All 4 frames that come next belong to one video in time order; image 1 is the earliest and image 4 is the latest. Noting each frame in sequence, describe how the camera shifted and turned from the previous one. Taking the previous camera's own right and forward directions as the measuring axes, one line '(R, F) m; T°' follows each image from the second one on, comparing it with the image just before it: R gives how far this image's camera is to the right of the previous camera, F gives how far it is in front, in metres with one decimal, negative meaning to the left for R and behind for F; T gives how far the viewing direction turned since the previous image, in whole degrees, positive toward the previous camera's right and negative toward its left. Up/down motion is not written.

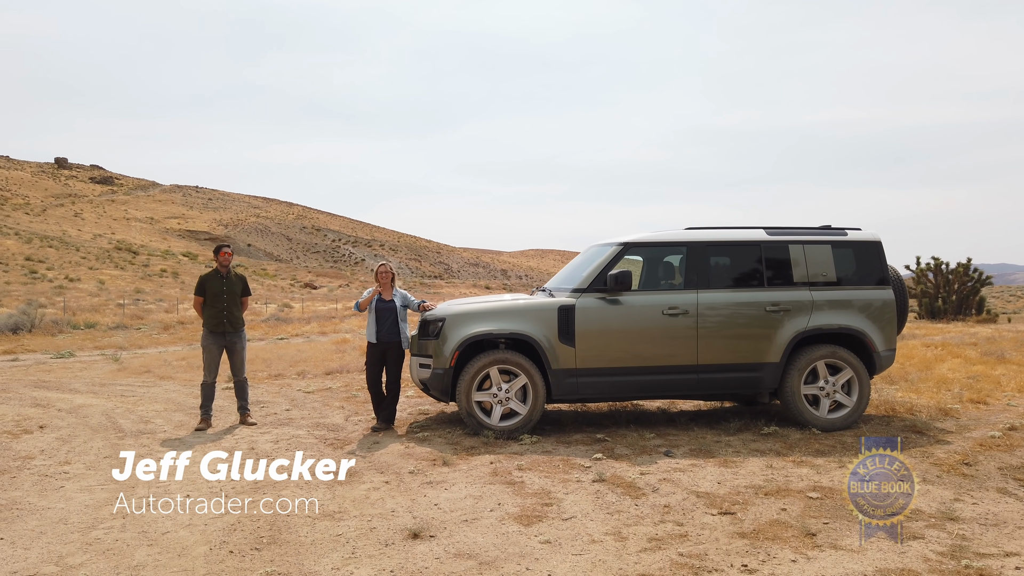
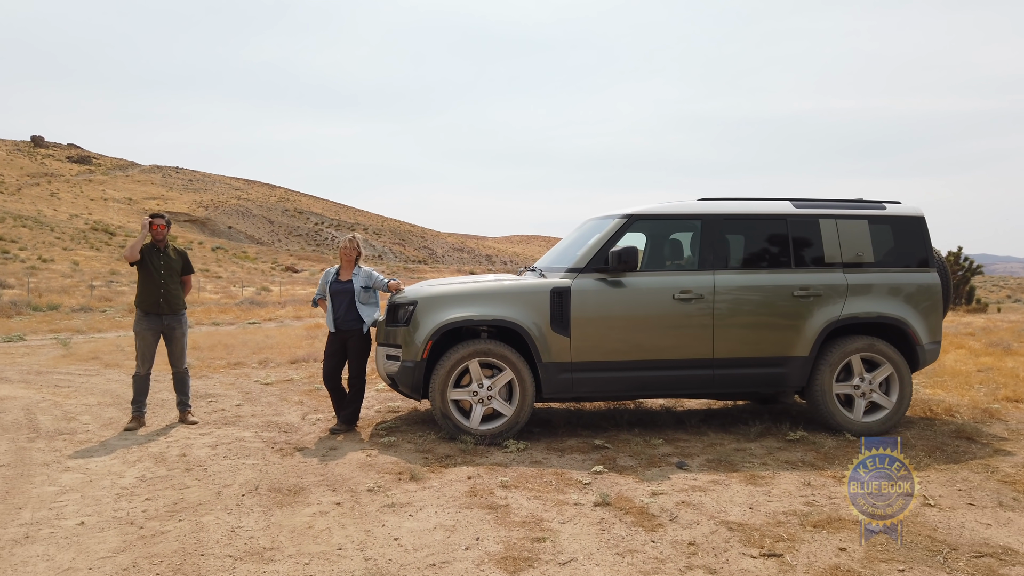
(0.0, +1.0) m; +1°
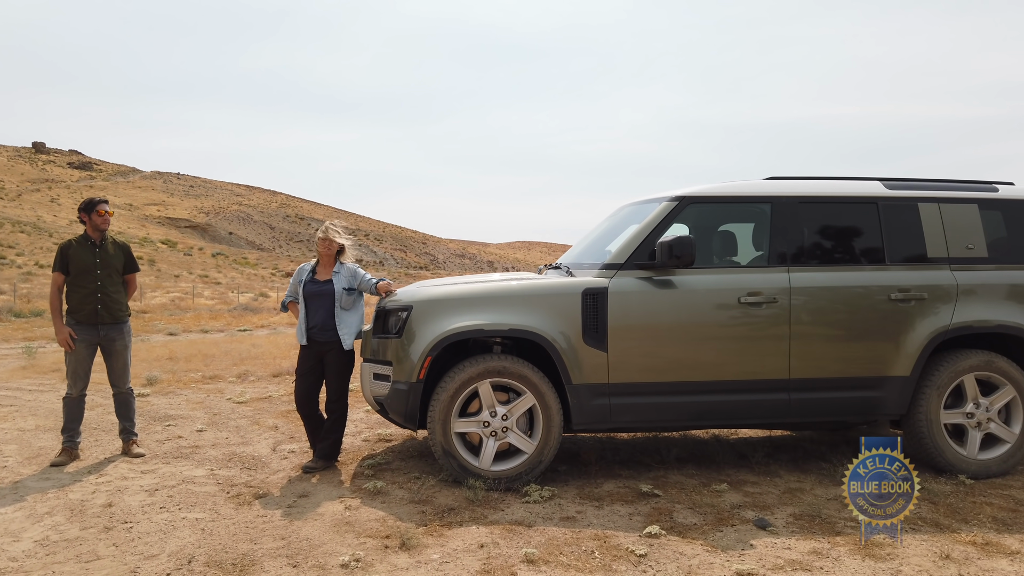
(-0.1, +1.2) m; 0°
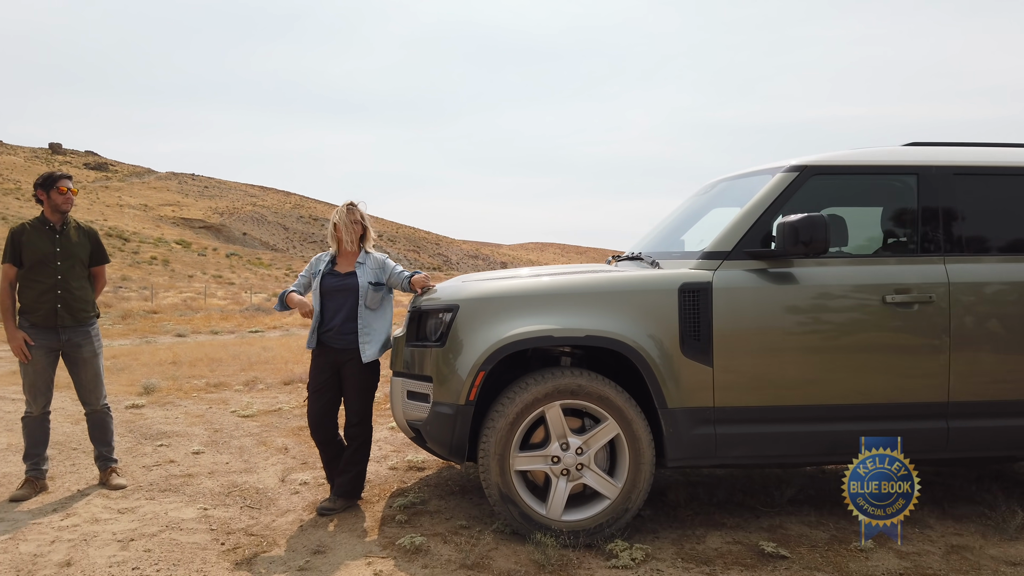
(-0.3, +1.0) m; -1°
